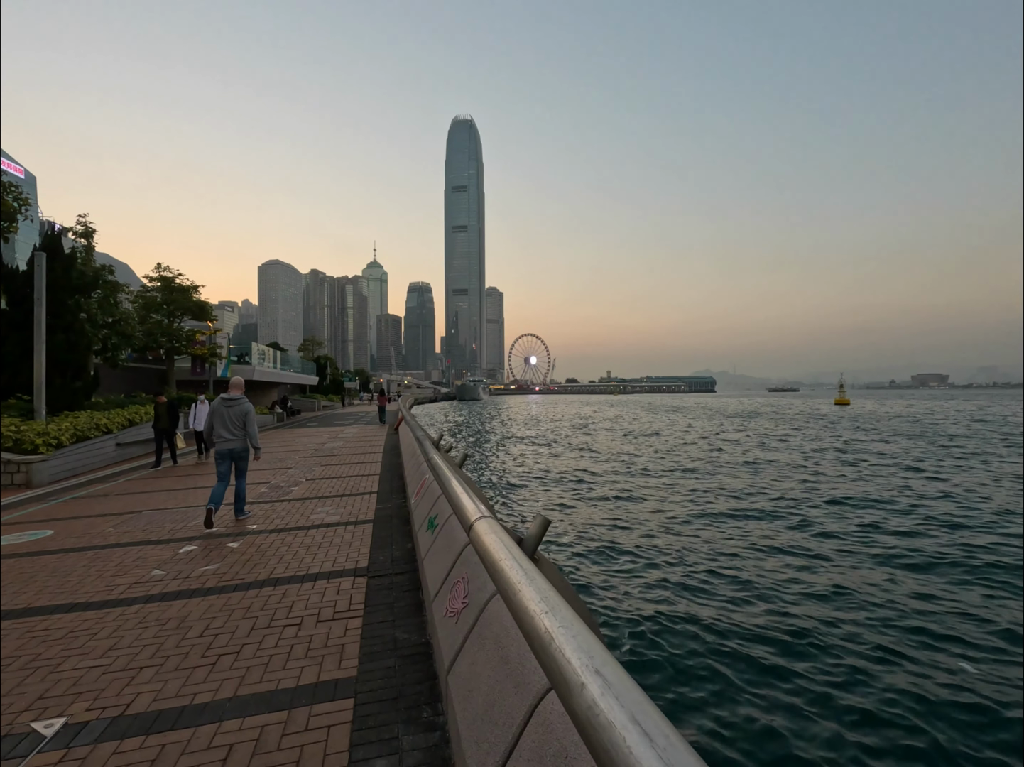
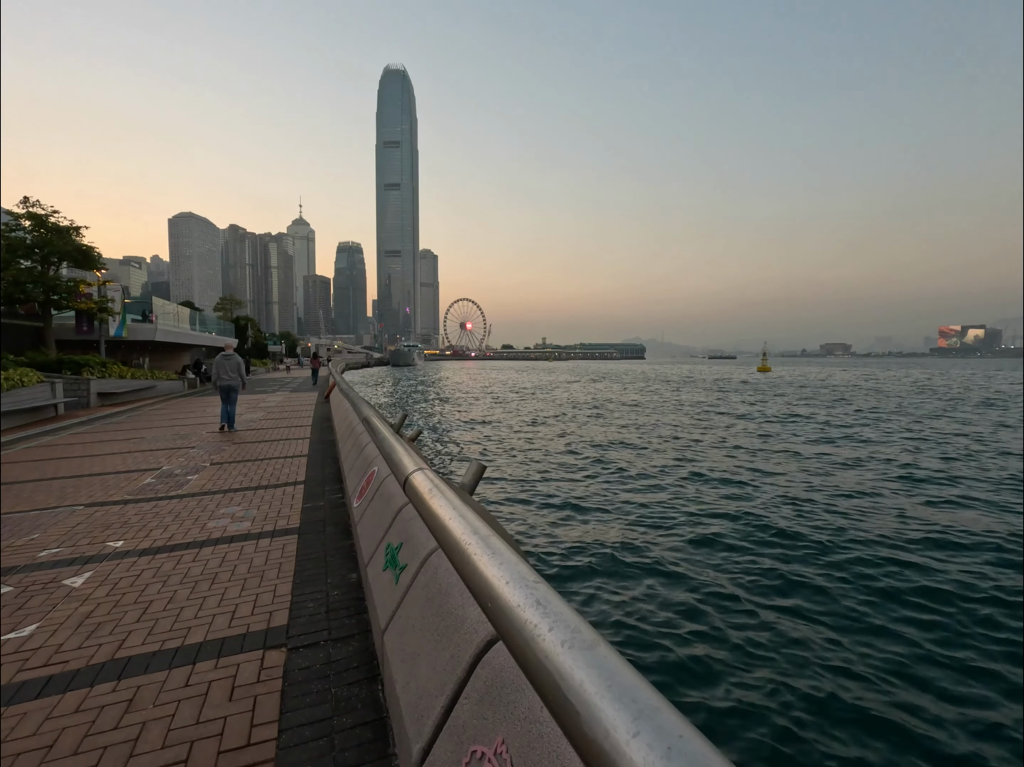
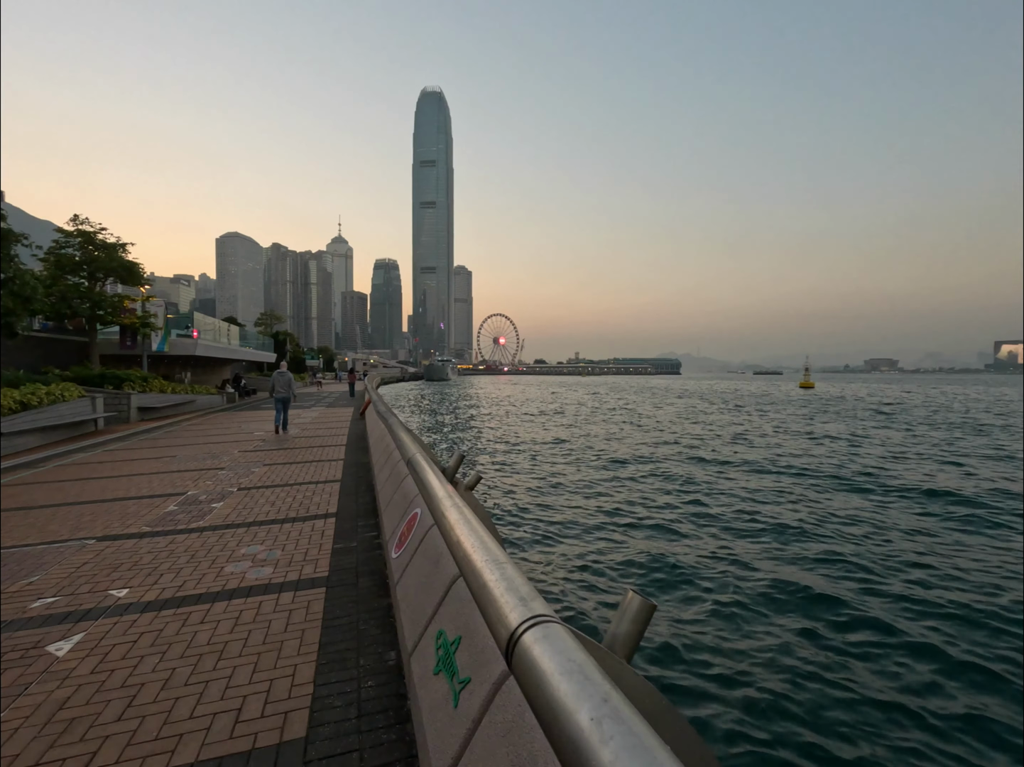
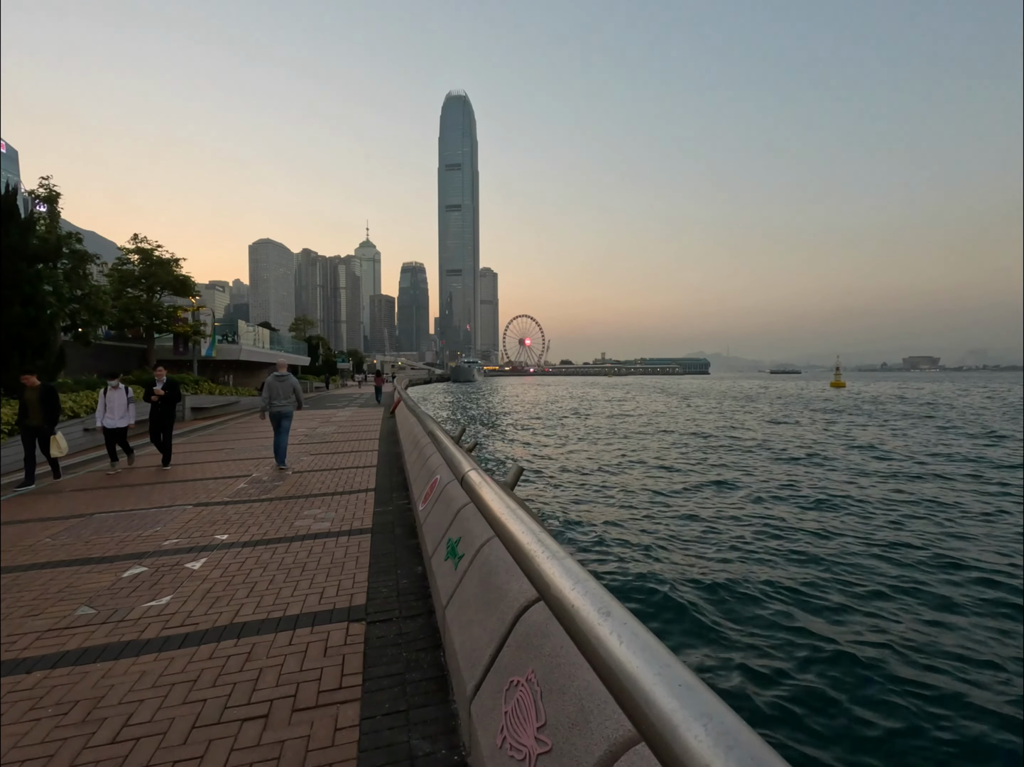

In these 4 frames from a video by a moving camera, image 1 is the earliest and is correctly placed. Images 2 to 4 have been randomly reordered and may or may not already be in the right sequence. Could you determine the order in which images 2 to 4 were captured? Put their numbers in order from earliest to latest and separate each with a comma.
4, 2, 3
